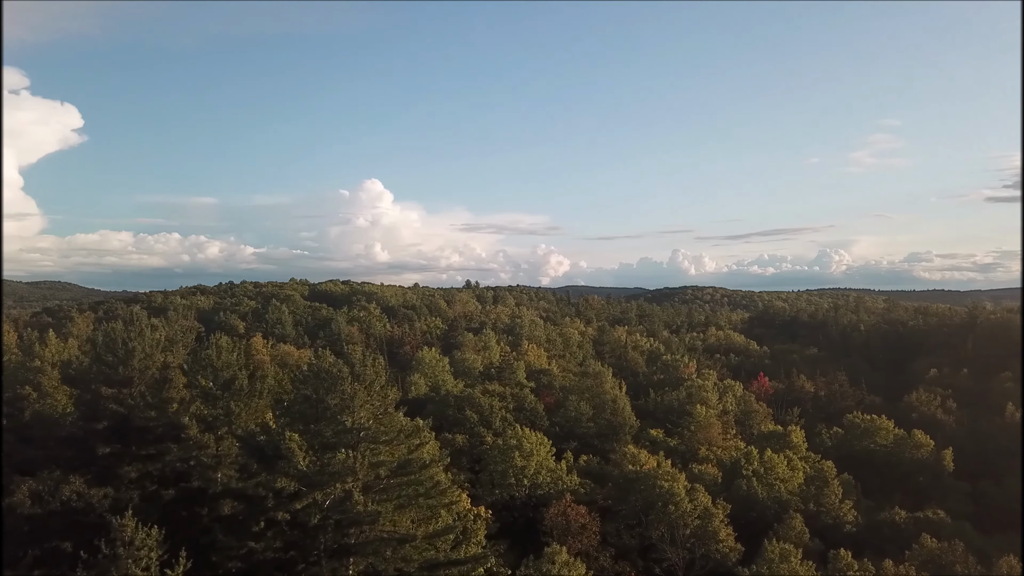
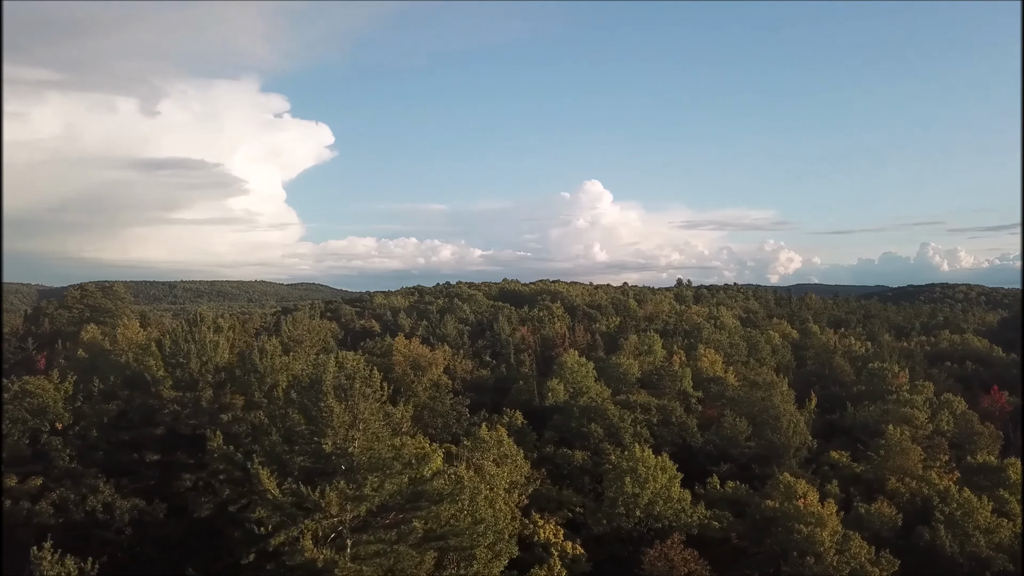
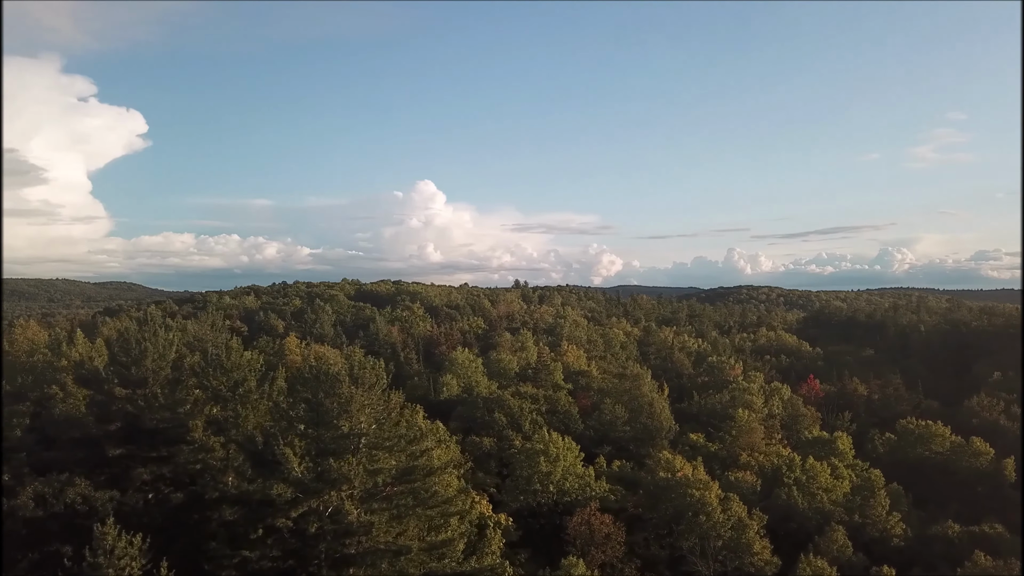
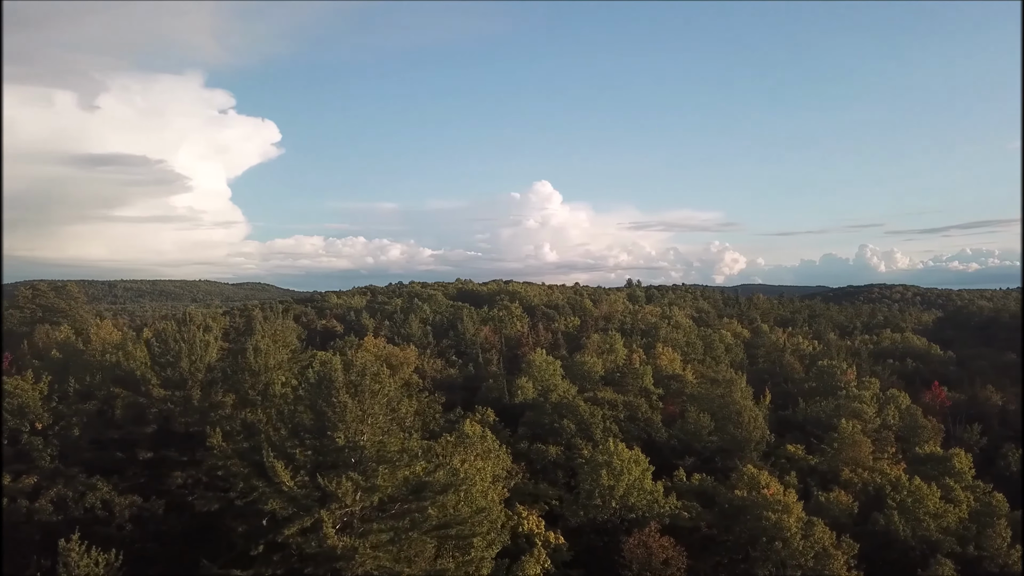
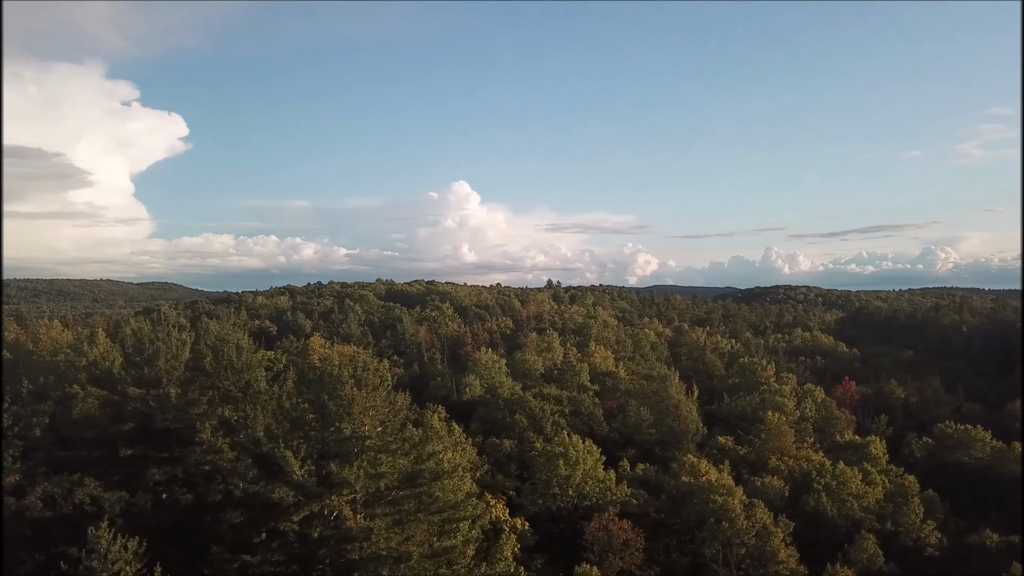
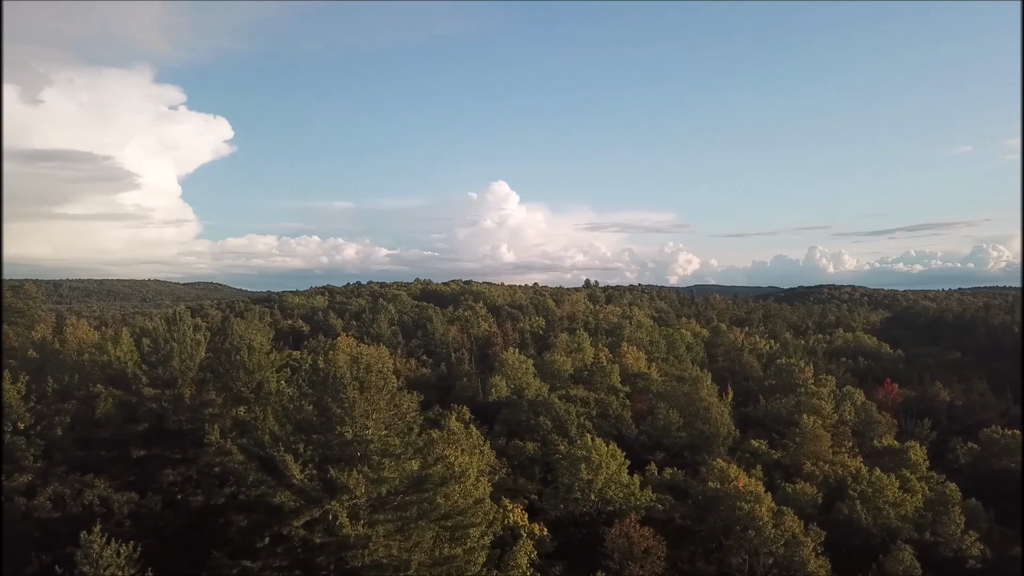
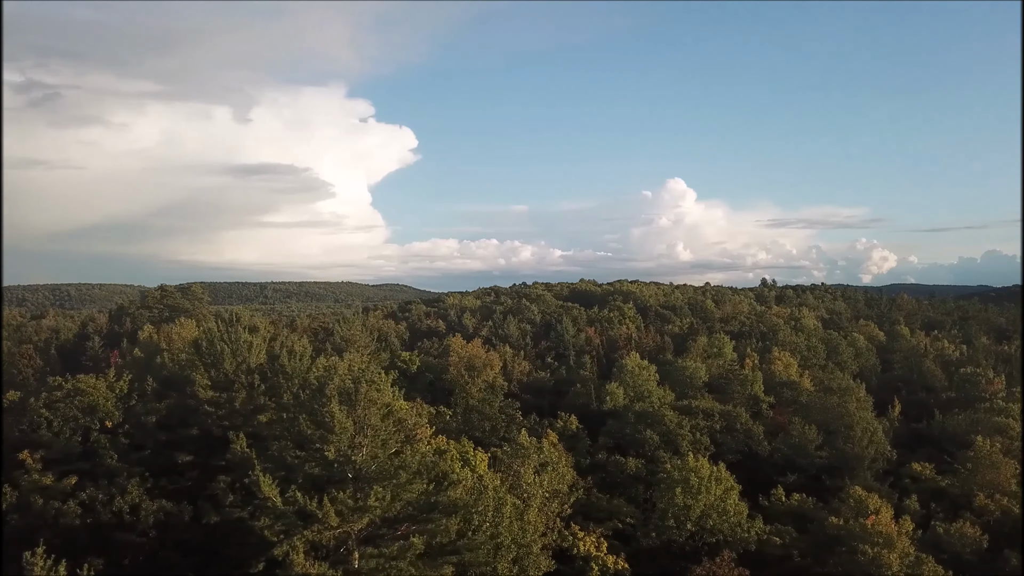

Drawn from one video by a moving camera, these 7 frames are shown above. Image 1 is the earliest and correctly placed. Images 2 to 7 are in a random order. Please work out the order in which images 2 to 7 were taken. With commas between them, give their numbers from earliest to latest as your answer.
3, 5, 6, 4, 2, 7
